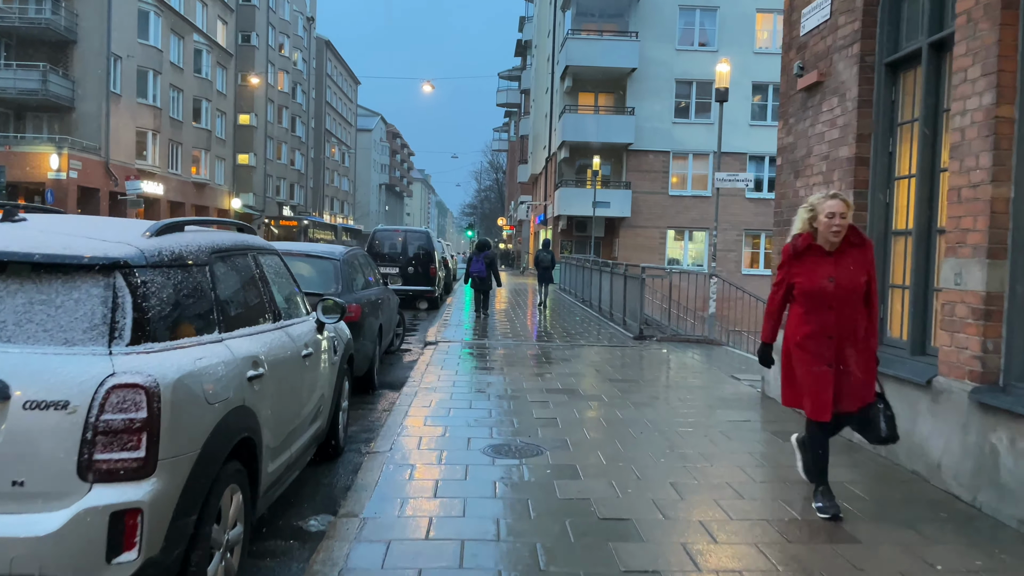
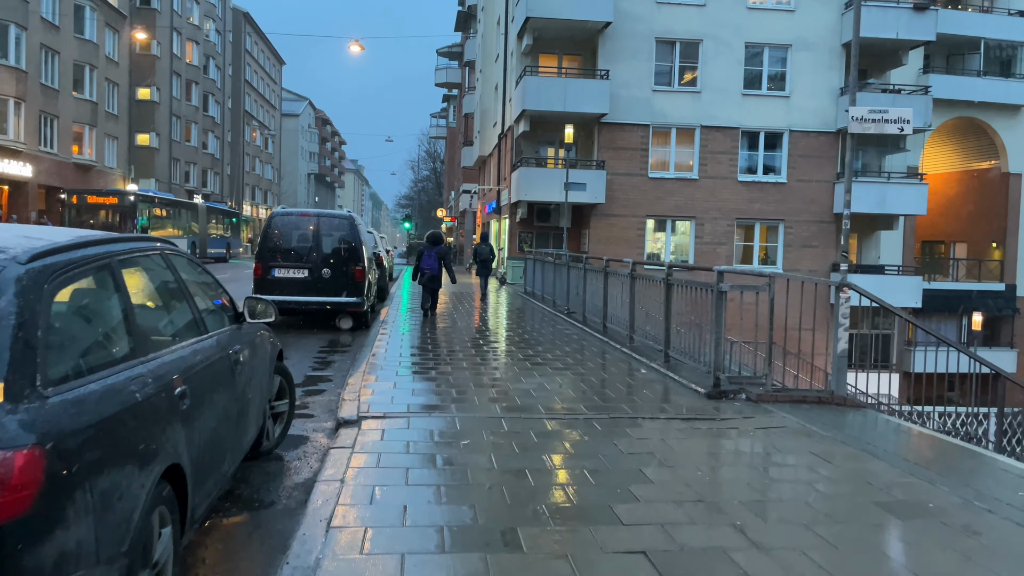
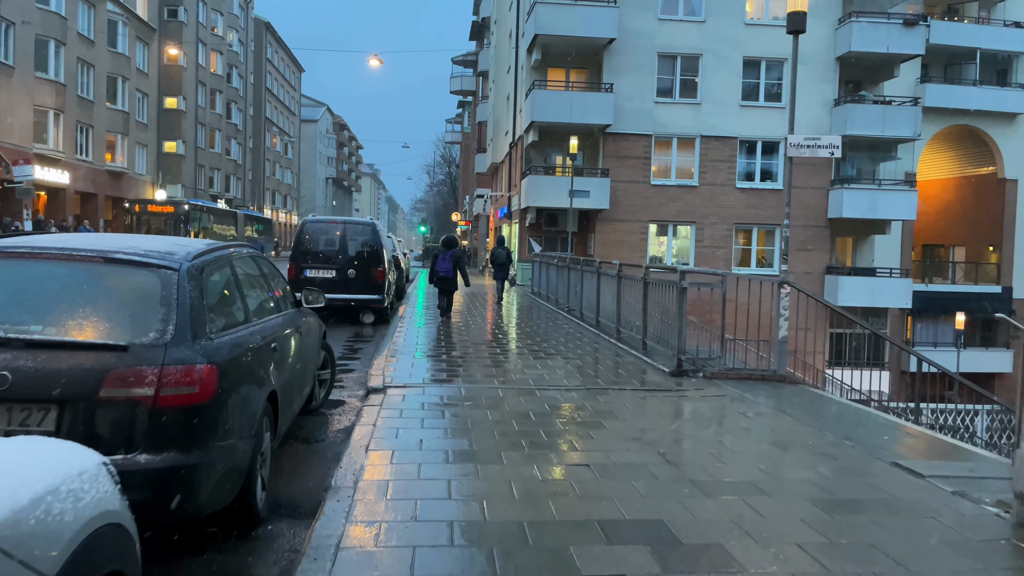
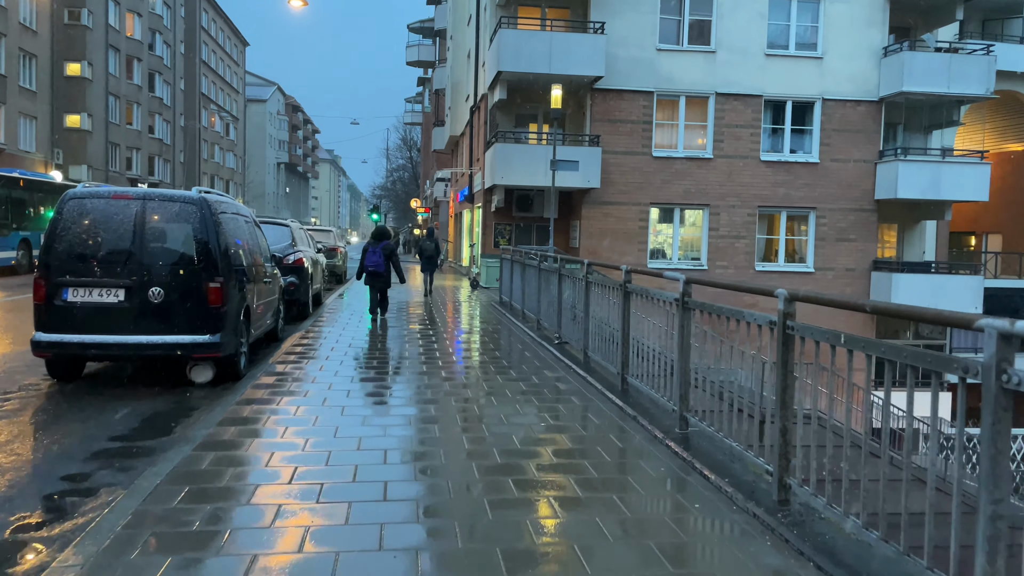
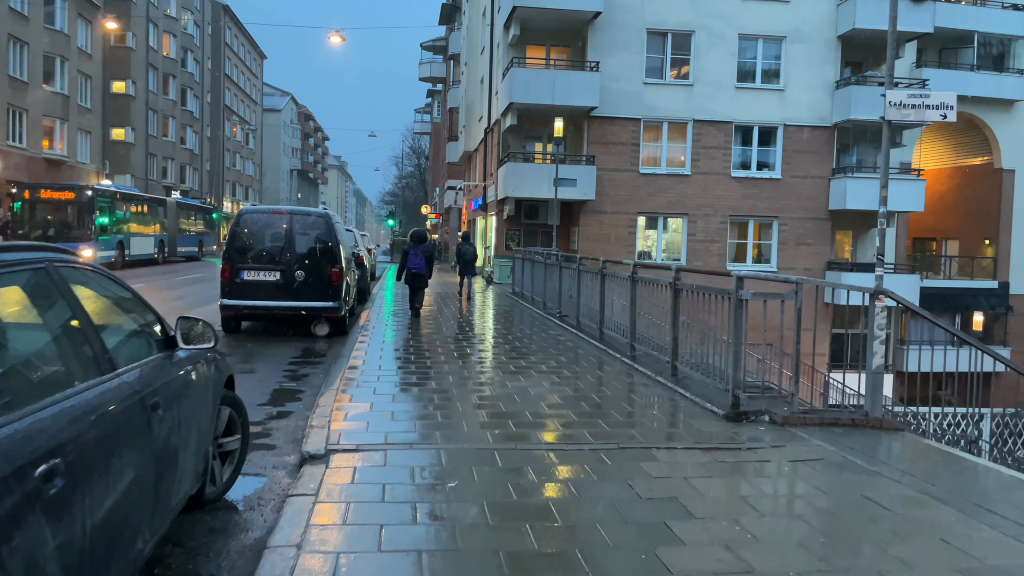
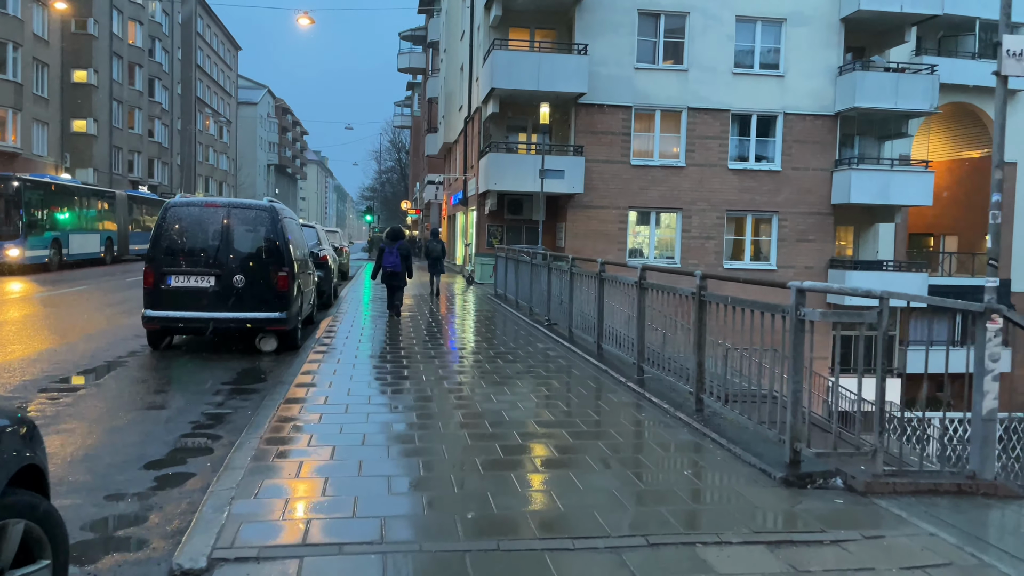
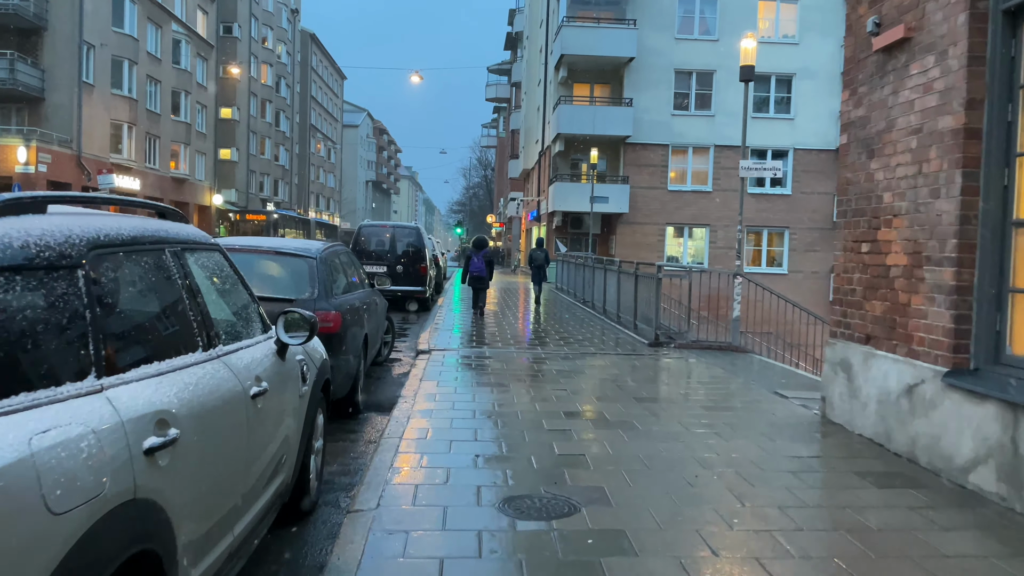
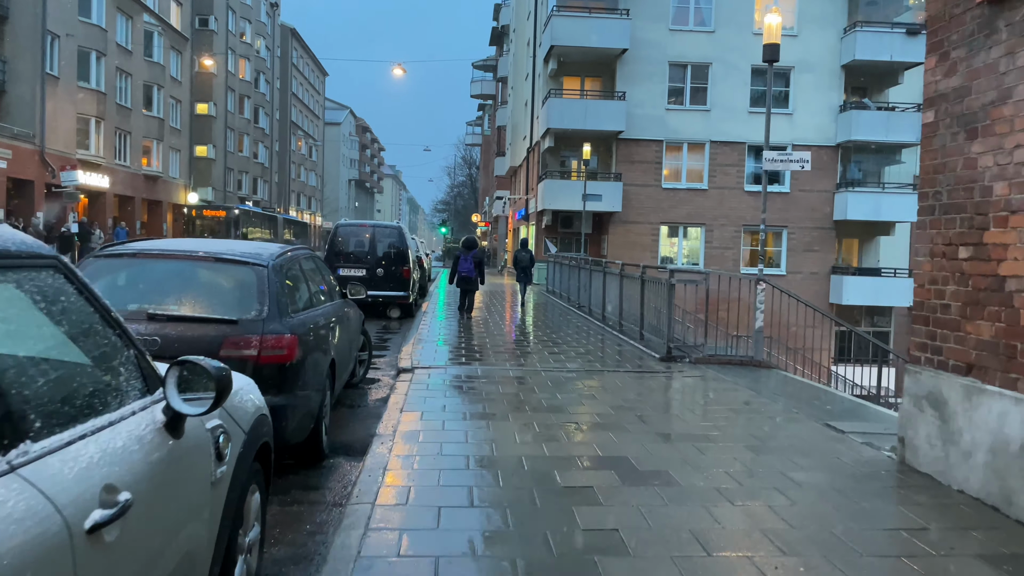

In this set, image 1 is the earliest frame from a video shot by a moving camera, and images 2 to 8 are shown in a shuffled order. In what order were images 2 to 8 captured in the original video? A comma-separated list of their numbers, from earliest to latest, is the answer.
7, 8, 3, 2, 5, 6, 4
